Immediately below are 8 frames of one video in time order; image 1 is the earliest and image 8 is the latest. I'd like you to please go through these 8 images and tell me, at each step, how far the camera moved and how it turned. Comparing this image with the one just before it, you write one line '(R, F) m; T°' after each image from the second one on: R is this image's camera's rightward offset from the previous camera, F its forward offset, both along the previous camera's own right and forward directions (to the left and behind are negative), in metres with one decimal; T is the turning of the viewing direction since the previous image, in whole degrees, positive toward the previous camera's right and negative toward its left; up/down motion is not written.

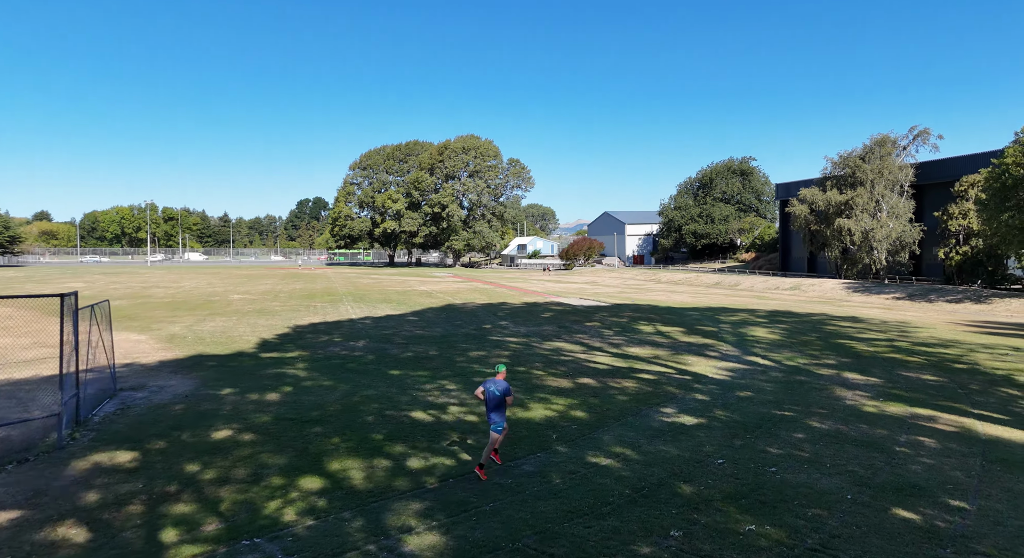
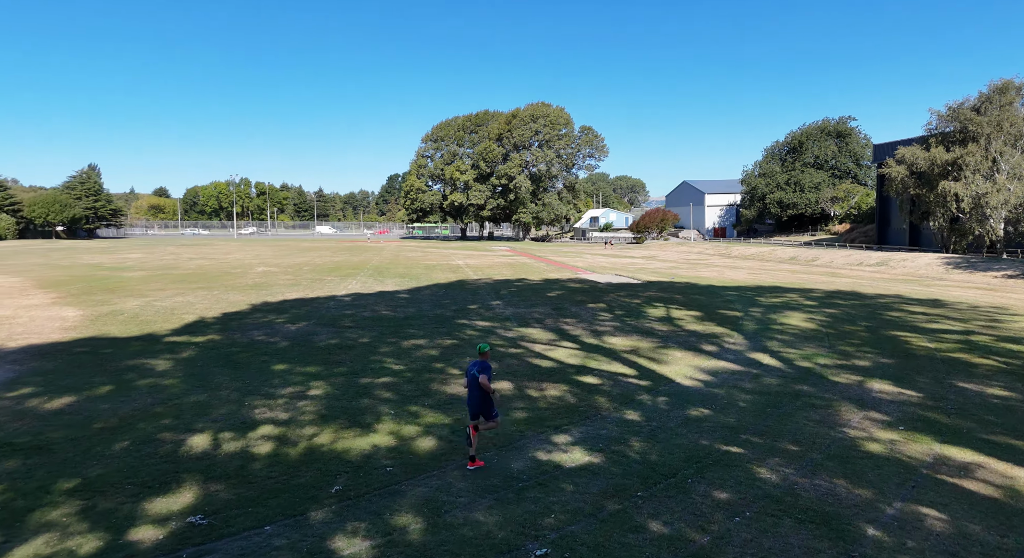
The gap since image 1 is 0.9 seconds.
(+1.7, +1.6) m; -7°
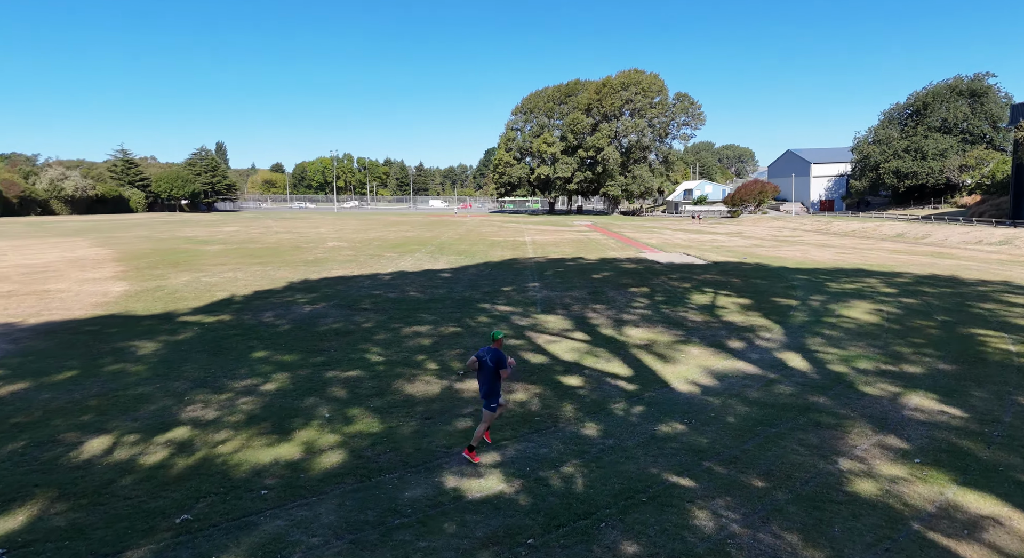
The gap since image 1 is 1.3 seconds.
(+1.1, +0.6) m; -8°
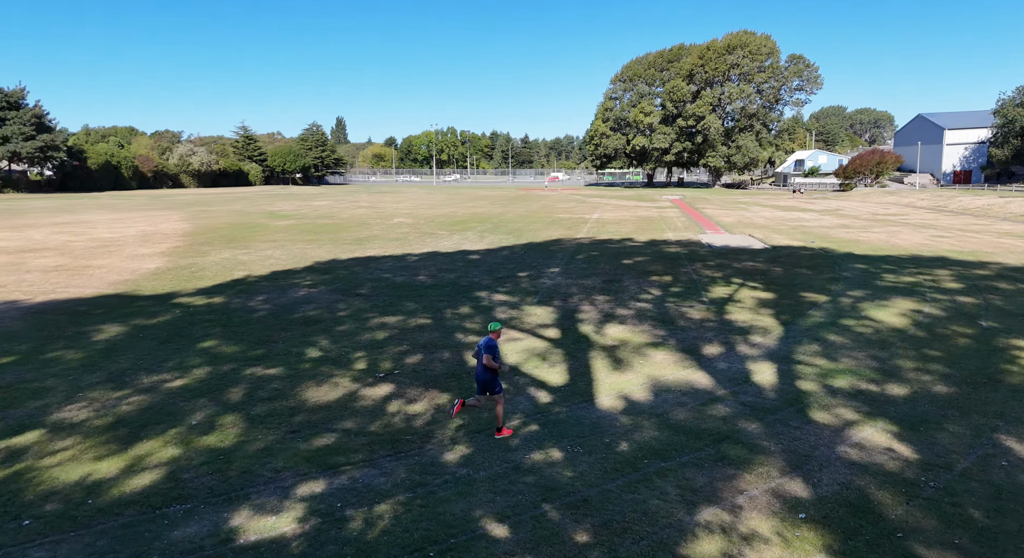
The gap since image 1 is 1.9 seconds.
(+1.6, +0.4) m; -8°
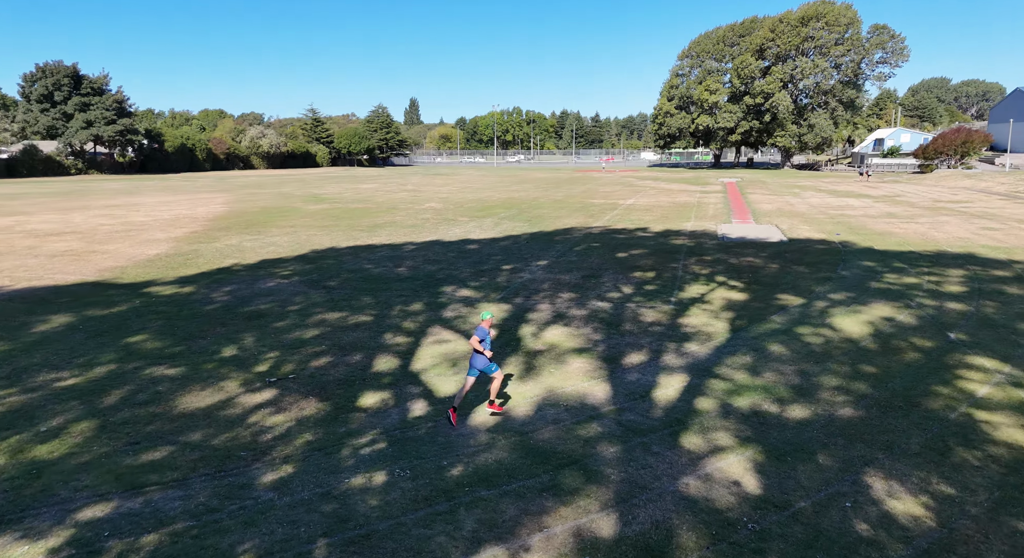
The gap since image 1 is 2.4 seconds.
(+1.5, +0.2) m; -5°
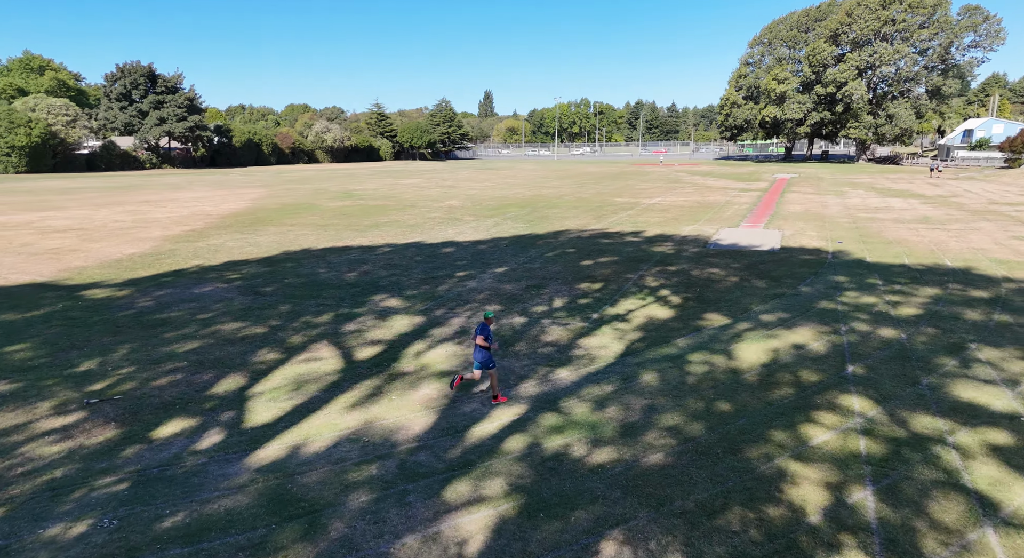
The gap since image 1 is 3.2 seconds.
(+2.2, +0.2) m; -4°
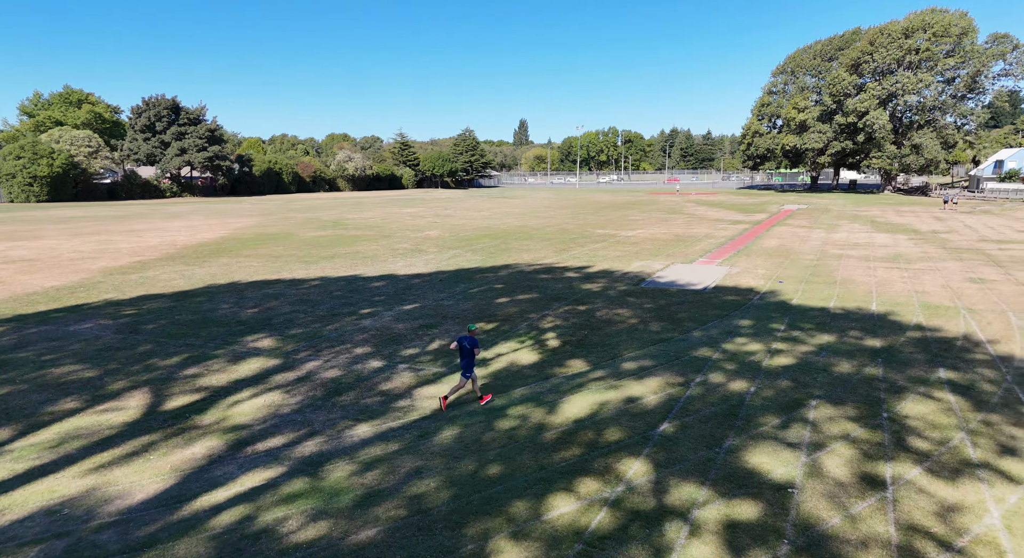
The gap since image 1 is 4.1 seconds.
(+2.5, +0.1) m; -1°
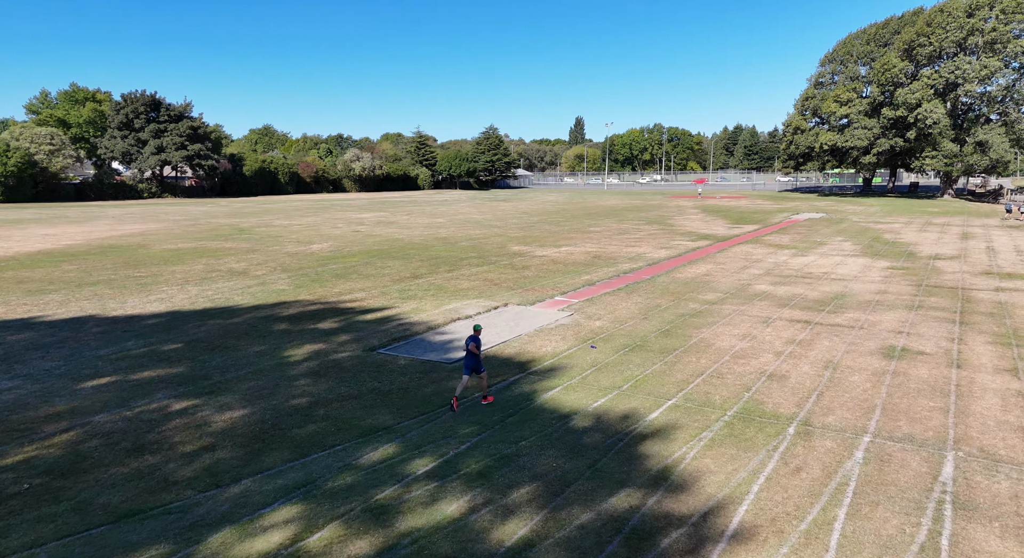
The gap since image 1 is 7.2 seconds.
(+7.2, +4.9) m; 0°
